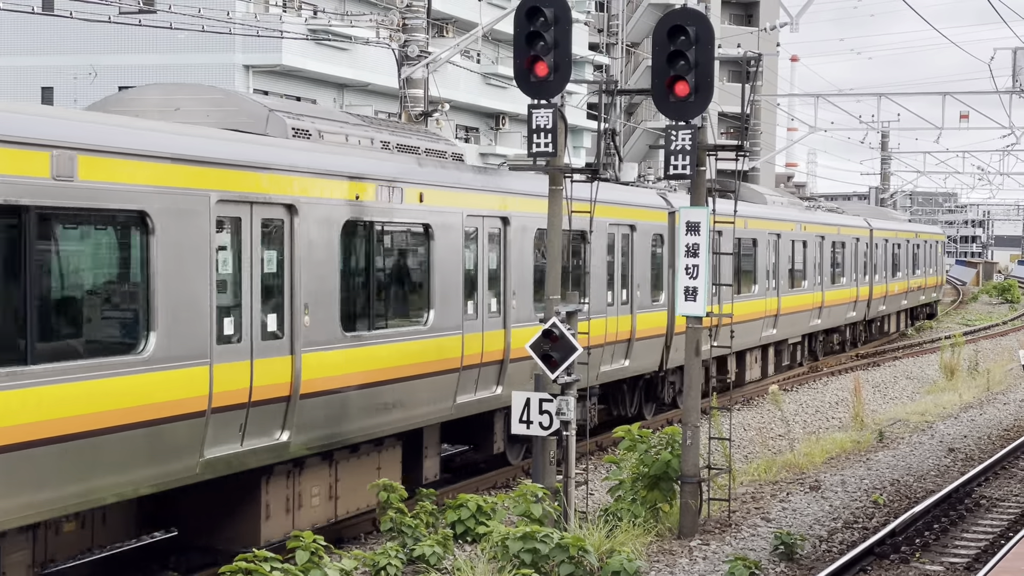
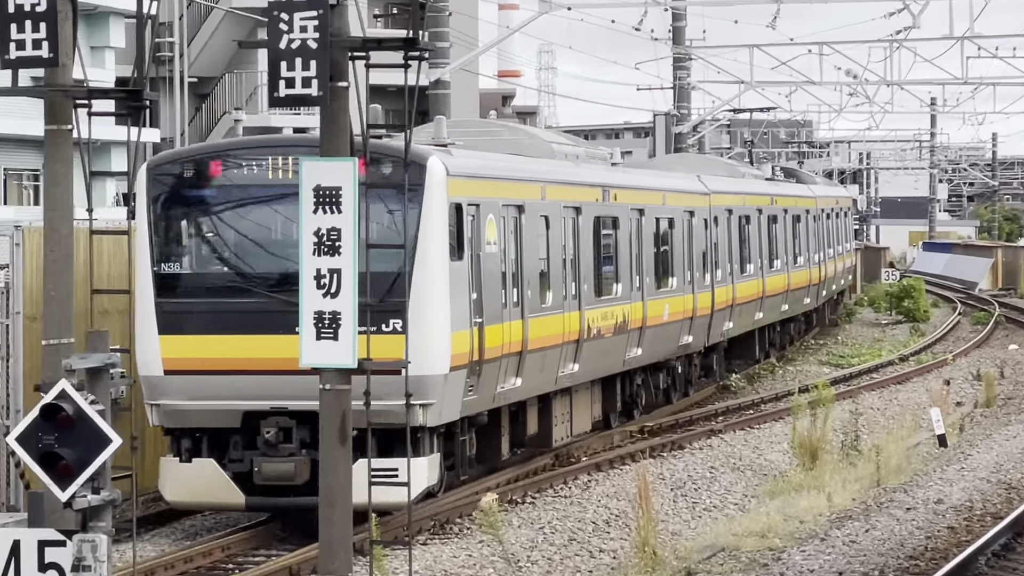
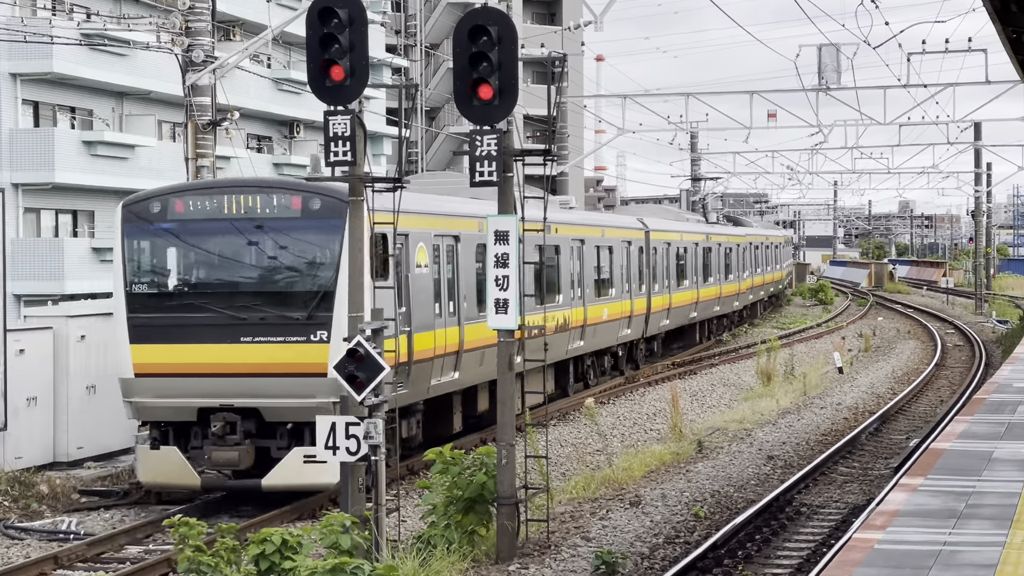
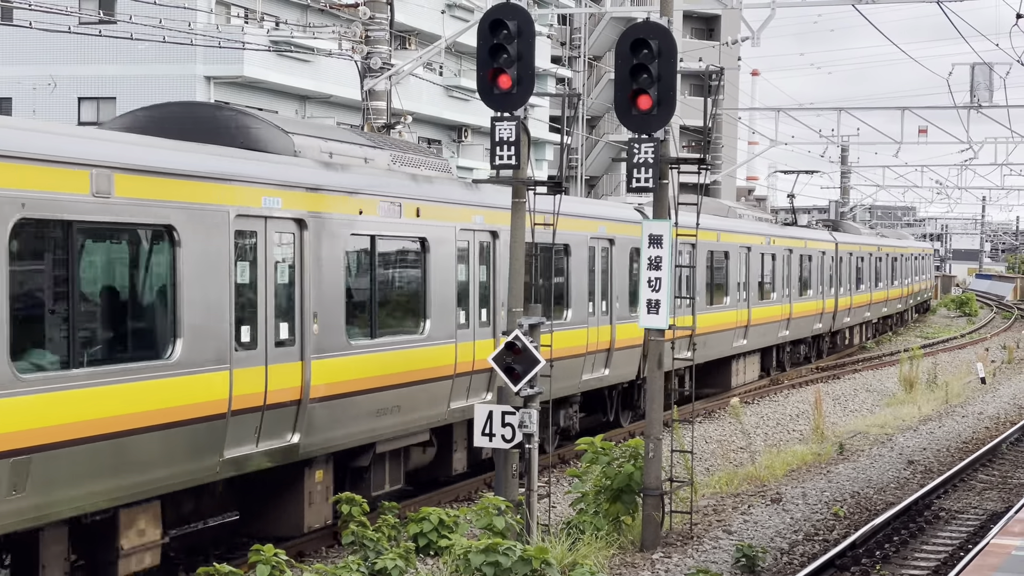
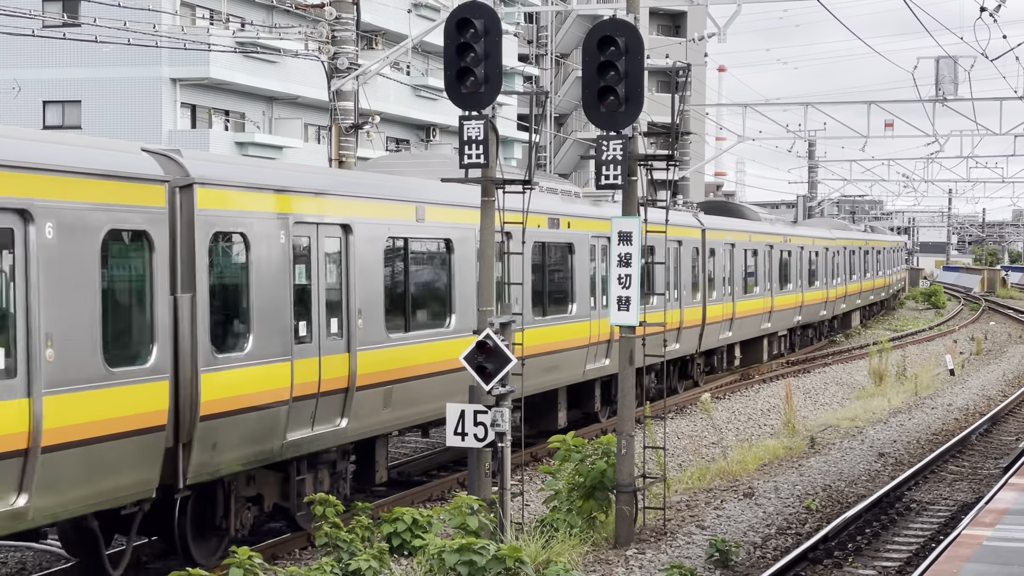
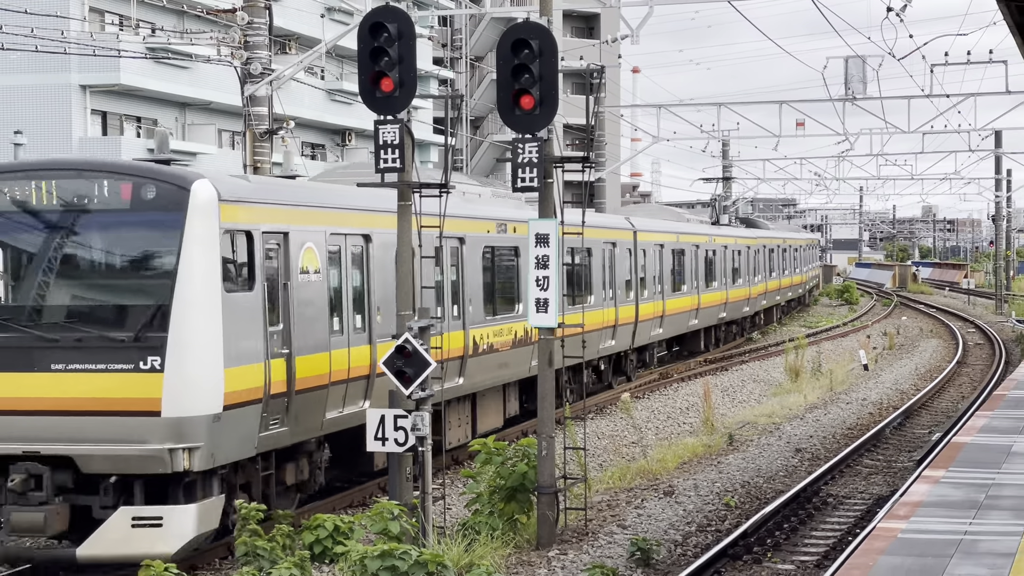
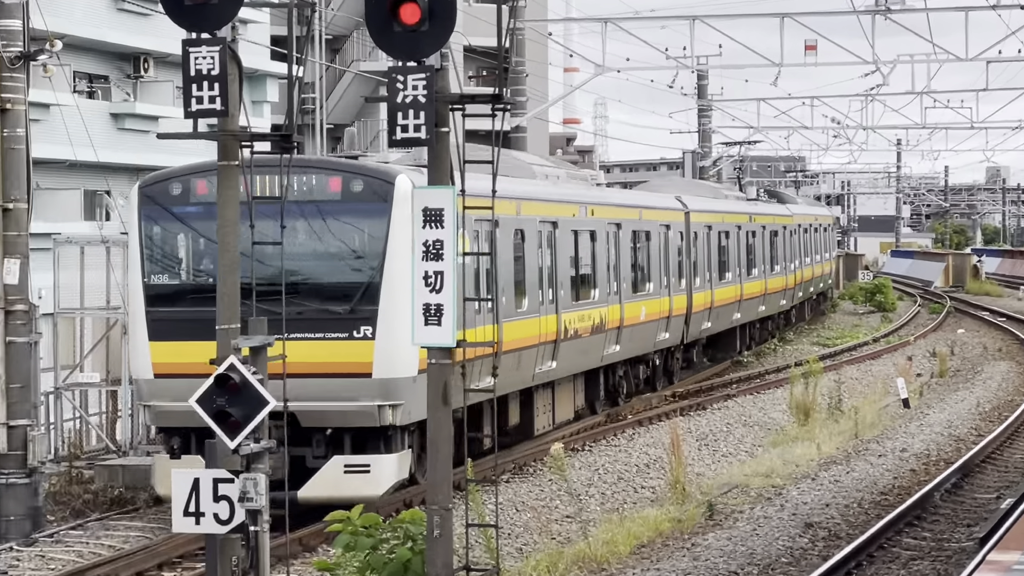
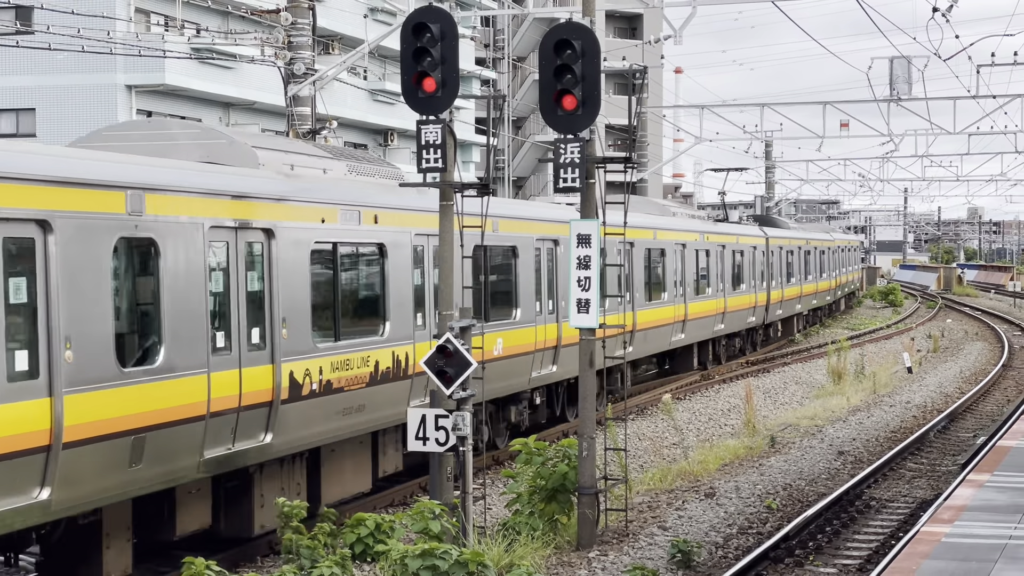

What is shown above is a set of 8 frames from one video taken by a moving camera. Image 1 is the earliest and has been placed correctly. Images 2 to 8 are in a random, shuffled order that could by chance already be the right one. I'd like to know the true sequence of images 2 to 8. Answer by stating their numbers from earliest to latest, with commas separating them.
4, 5, 8, 6, 3, 7, 2
